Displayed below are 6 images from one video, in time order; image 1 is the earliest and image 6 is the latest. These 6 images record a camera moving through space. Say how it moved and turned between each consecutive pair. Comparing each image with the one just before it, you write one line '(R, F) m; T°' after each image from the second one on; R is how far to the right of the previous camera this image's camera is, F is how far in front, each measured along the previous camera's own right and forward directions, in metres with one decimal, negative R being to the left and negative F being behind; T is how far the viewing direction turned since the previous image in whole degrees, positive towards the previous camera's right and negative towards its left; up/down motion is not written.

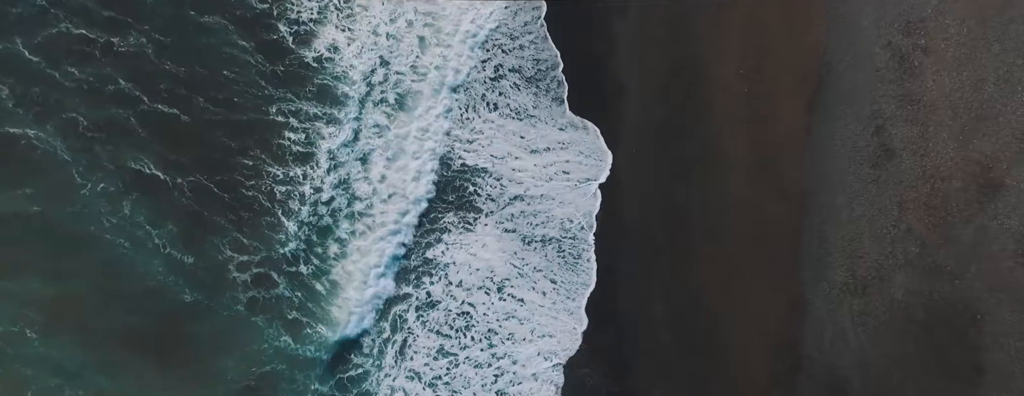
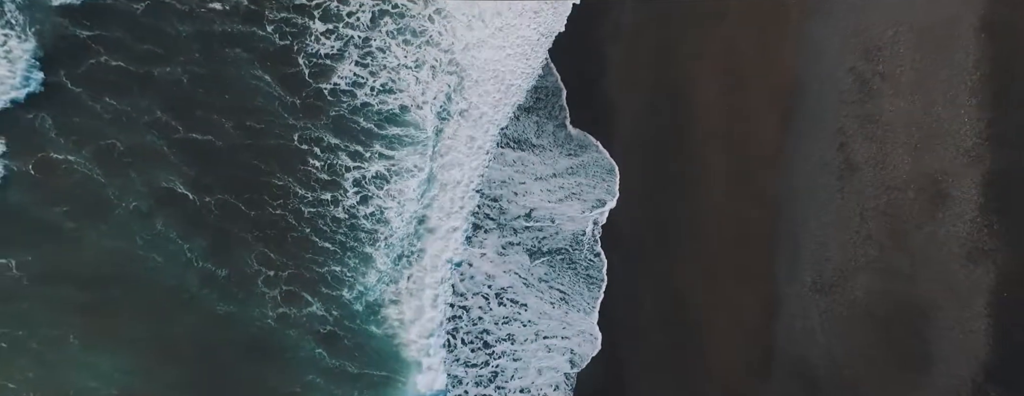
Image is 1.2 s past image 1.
(0.0, -1.4) m; 0°
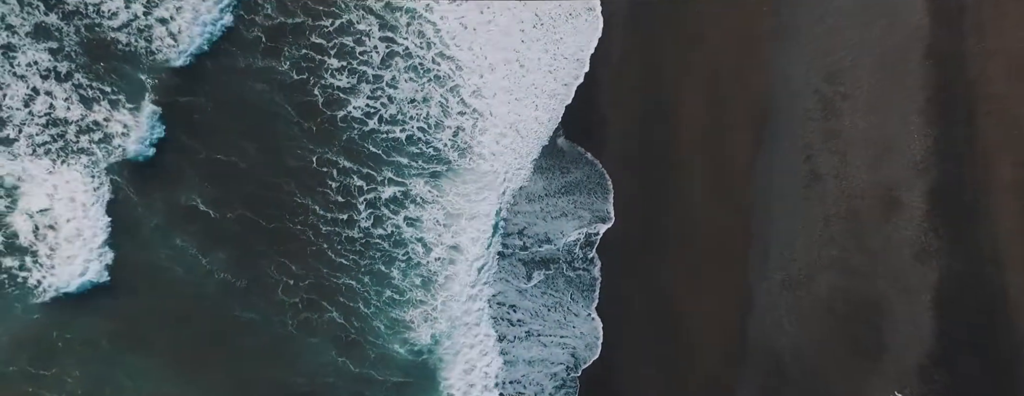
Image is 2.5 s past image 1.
(-0.1, -1.5) m; 0°
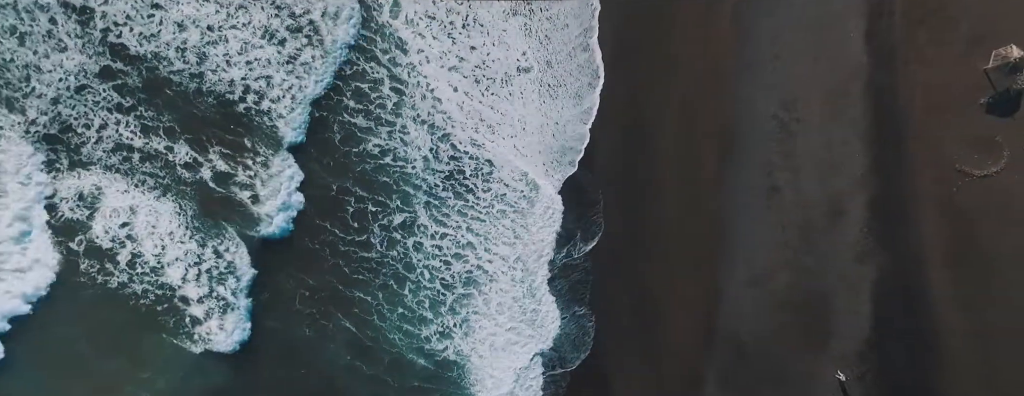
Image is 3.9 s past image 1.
(-0.3, -2.3) m; +1°
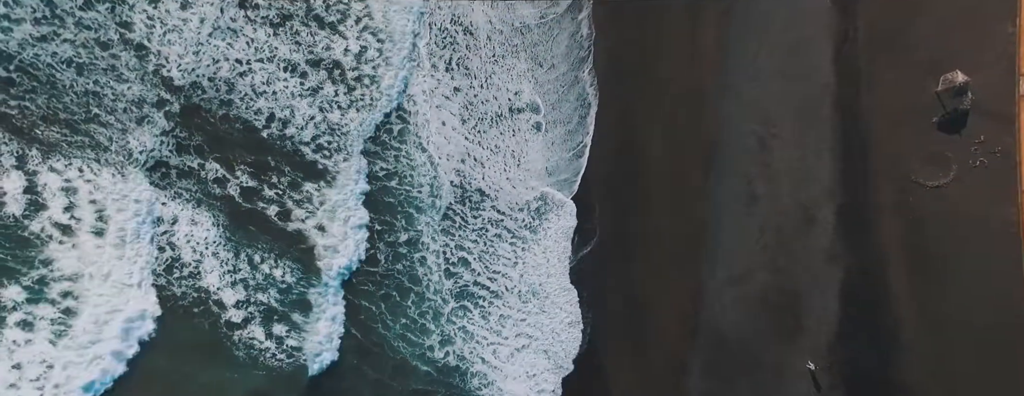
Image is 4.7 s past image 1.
(-0.2, -1.7) m; 0°
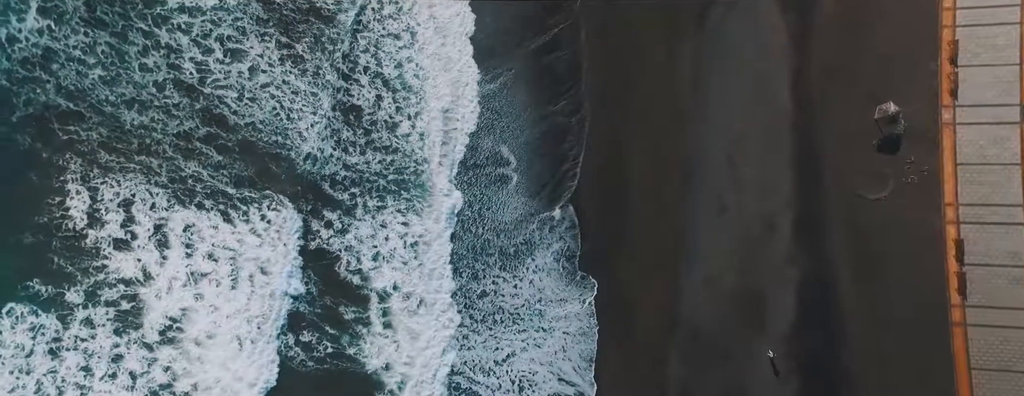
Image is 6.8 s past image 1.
(-0.2, -2.6) m; +1°
